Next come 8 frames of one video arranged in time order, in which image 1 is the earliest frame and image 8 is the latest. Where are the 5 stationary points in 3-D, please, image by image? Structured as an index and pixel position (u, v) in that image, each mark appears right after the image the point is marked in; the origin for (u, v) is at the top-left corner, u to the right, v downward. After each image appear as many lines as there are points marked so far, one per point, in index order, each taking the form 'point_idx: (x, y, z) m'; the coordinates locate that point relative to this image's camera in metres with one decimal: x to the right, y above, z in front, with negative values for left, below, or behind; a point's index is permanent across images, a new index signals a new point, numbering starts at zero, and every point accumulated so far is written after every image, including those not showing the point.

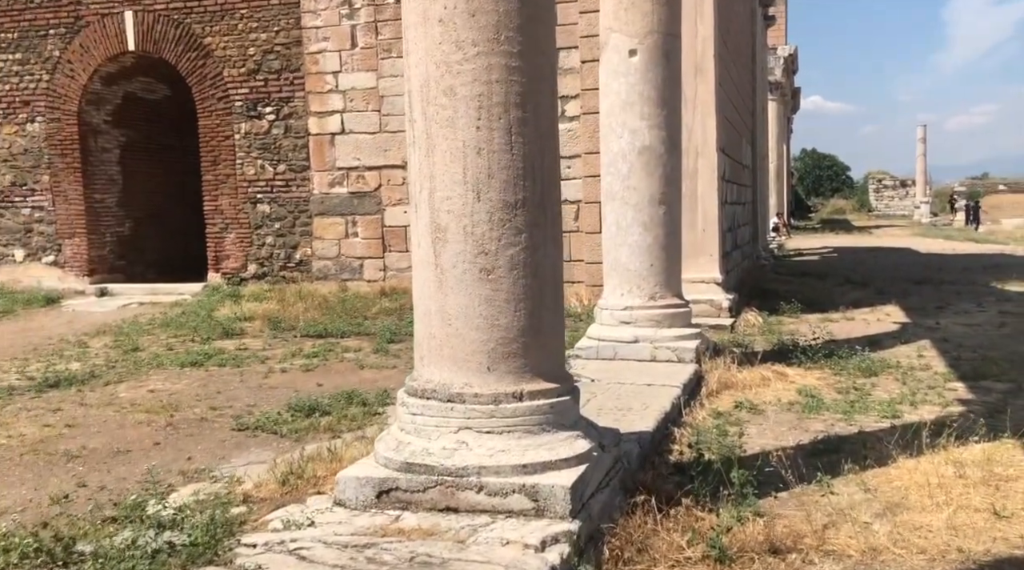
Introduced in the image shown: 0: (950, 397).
0: (+2.6, -0.7, +5.9) m
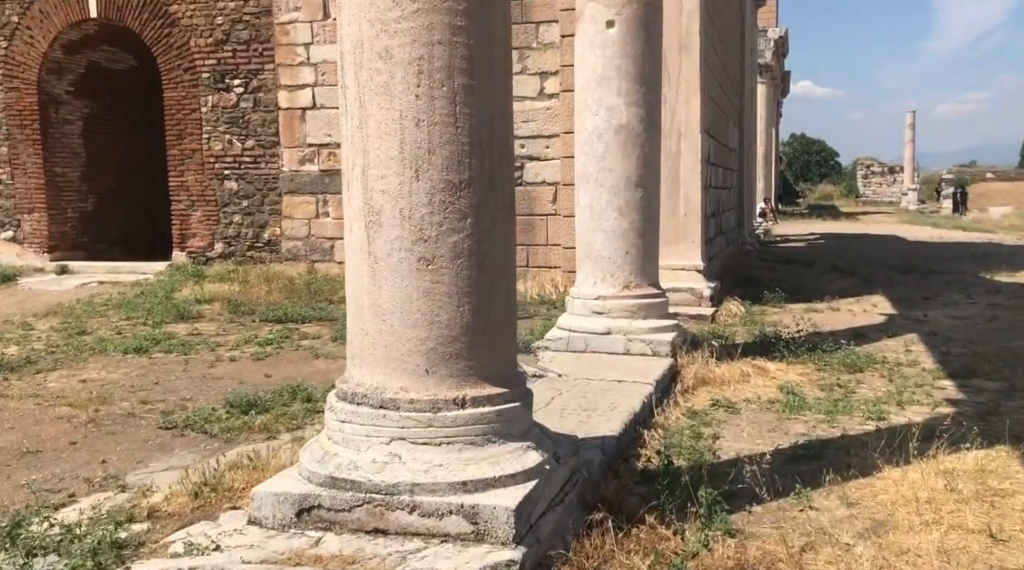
0: (+2.4, -0.6, +5.5) m
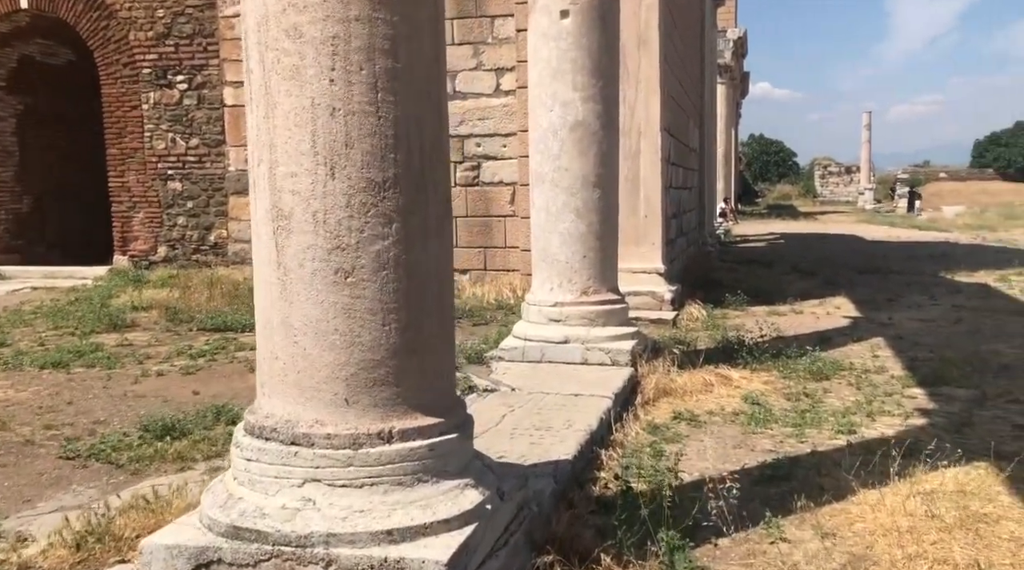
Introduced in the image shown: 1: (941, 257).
0: (+2.1, -0.6, +5.2) m
1: (+6.3, +0.4, +14.4) m
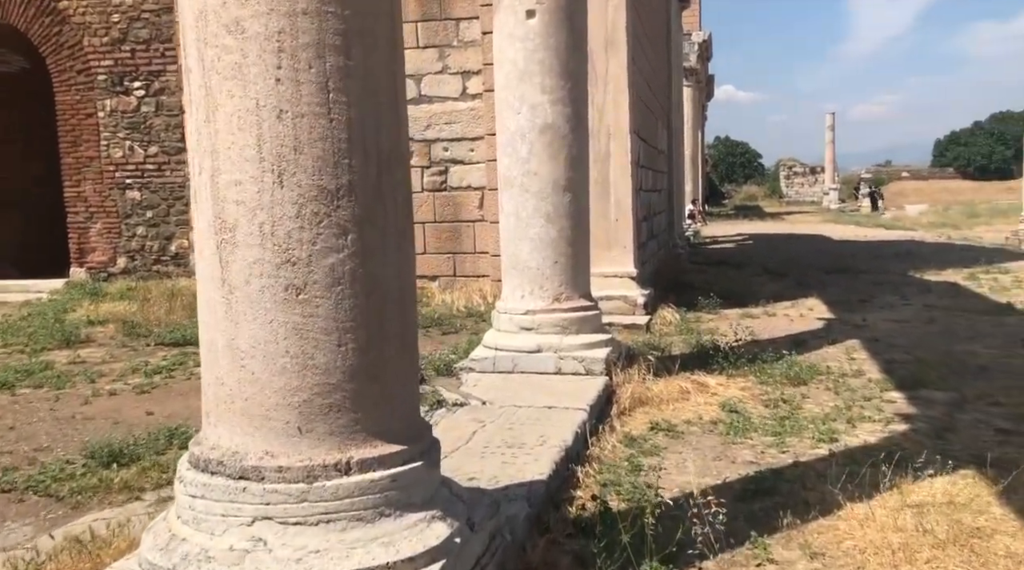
0: (+2.0, -0.7, +5.1) m
1: (+5.8, +0.4, +14.4) m
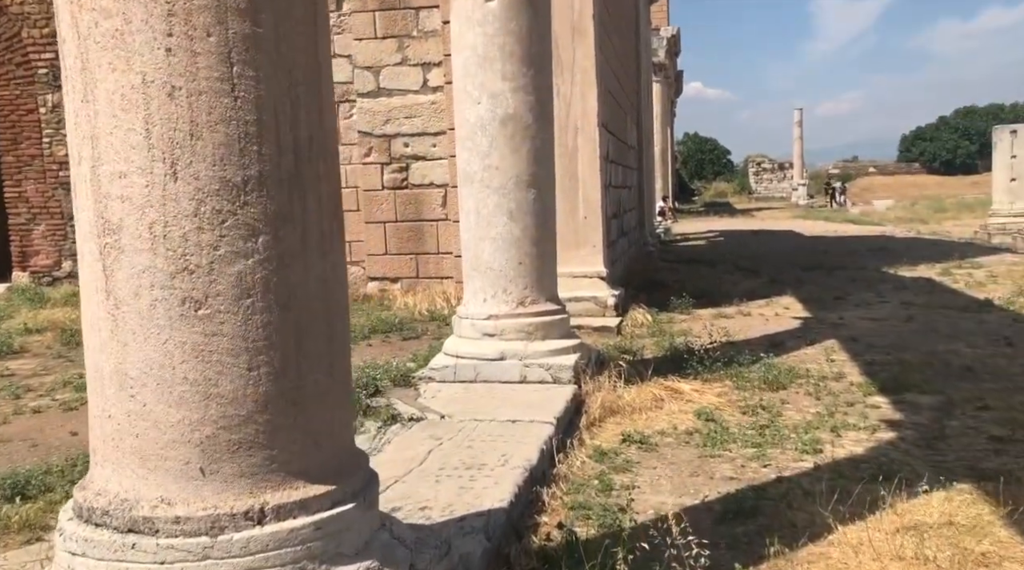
0: (+1.8, -0.7, +4.8) m
1: (+5.3, +0.5, +14.2) m
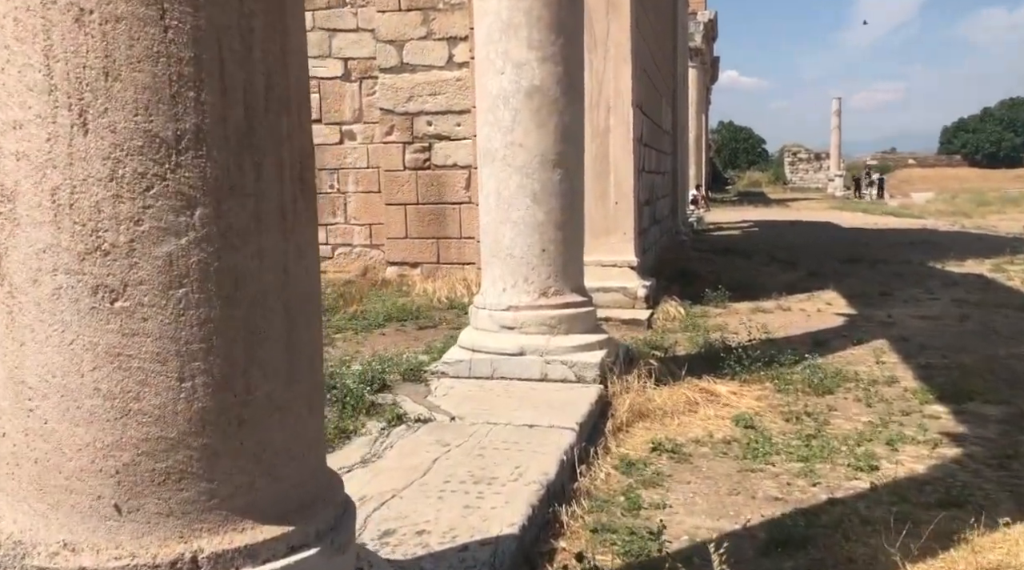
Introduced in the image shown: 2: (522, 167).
0: (+1.9, -0.6, +4.3) m
1: (+5.7, +0.6, +13.6) m
2: (0.0, +0.6, +4.7) m
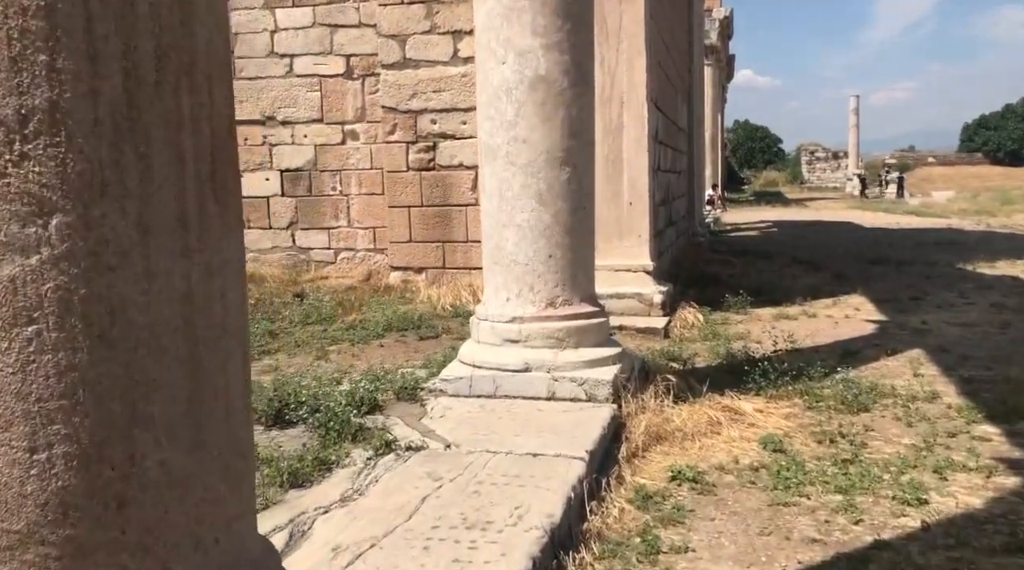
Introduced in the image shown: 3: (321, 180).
0: (+1.9, -0.7, +3.9) m
1: (+5.9, +0.5, +13.1) m
2: (+0.1, +0.5, +4.3) m
3: (-1.8, +1.0, +9.4) m
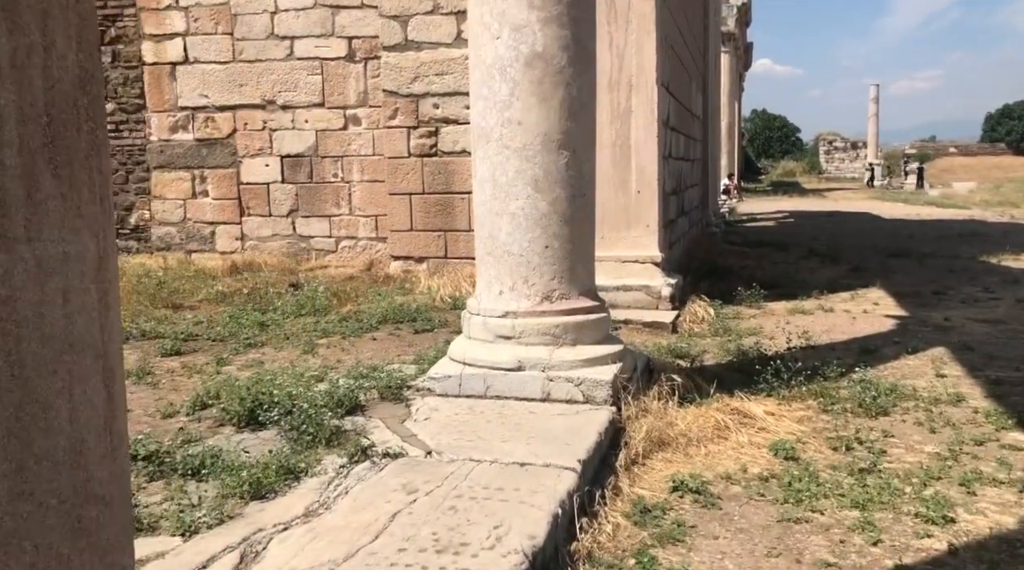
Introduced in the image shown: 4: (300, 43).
0: (+1.8, -0.7, +3.6) m
1: (+6.0, +0.6, +12.7) m
2: (0.0, +0.6, +4.0) m
3: (-1.8, +1.1, +9.1) m
4: (-2.0, +2.2, +9.0) m
